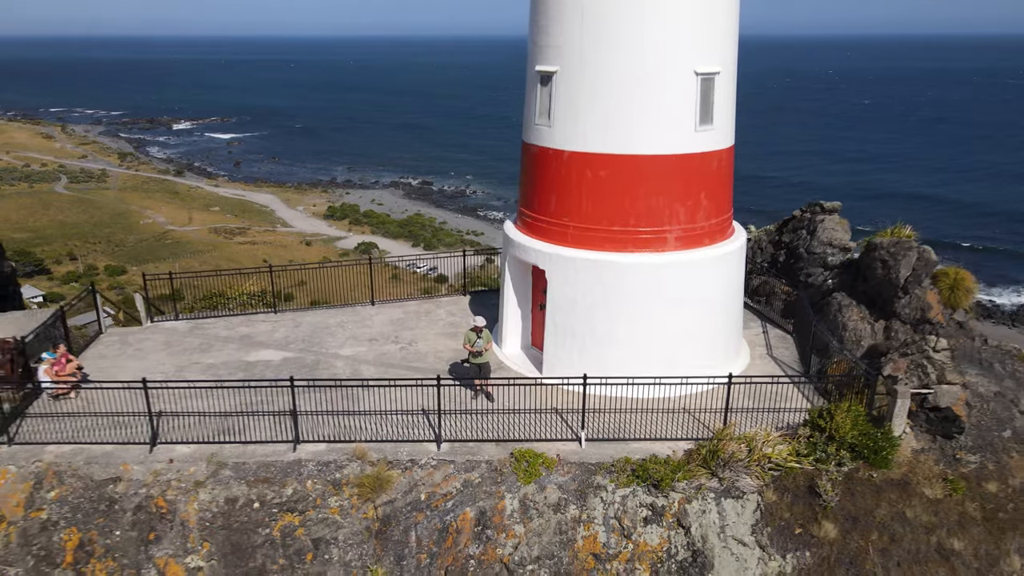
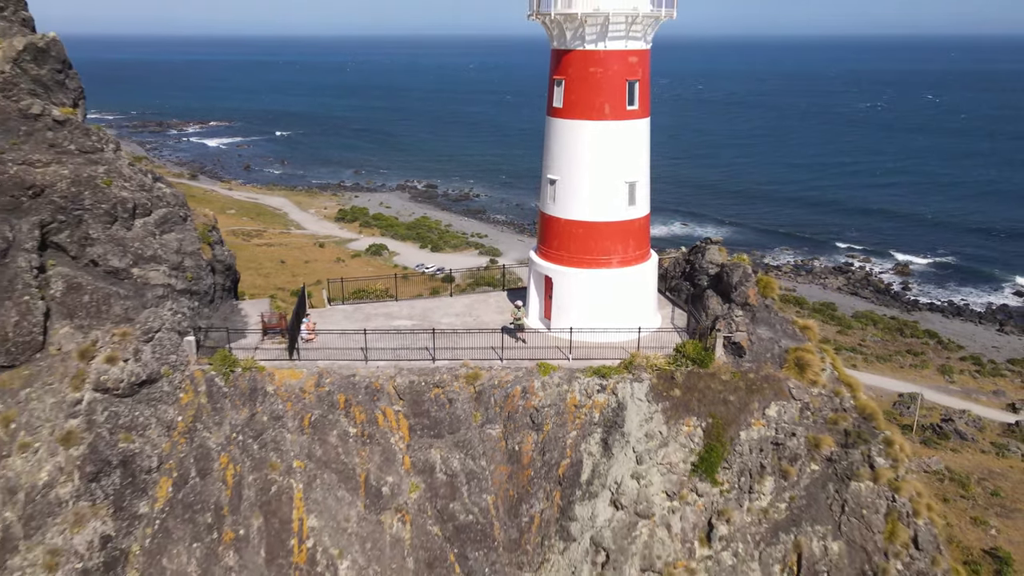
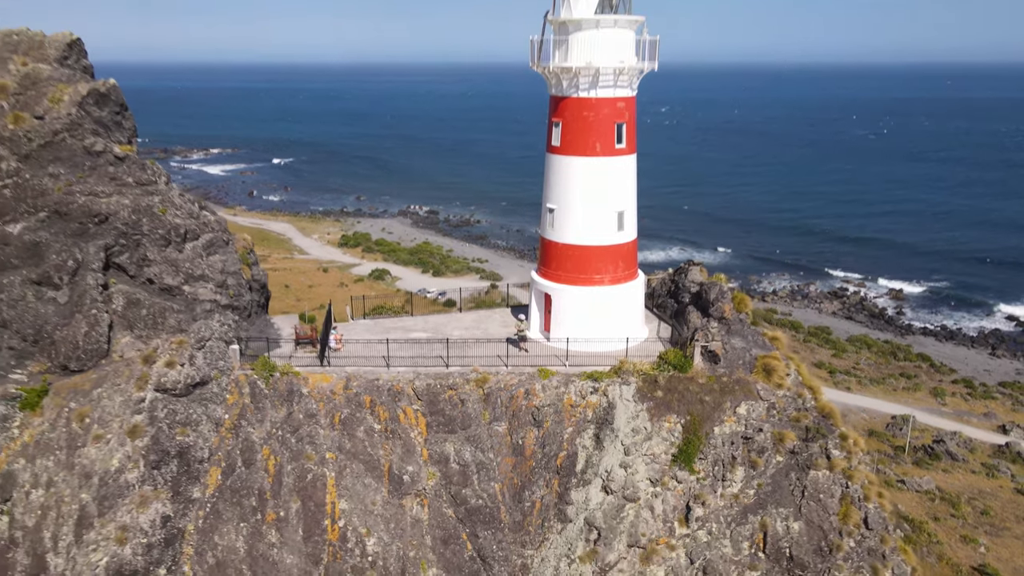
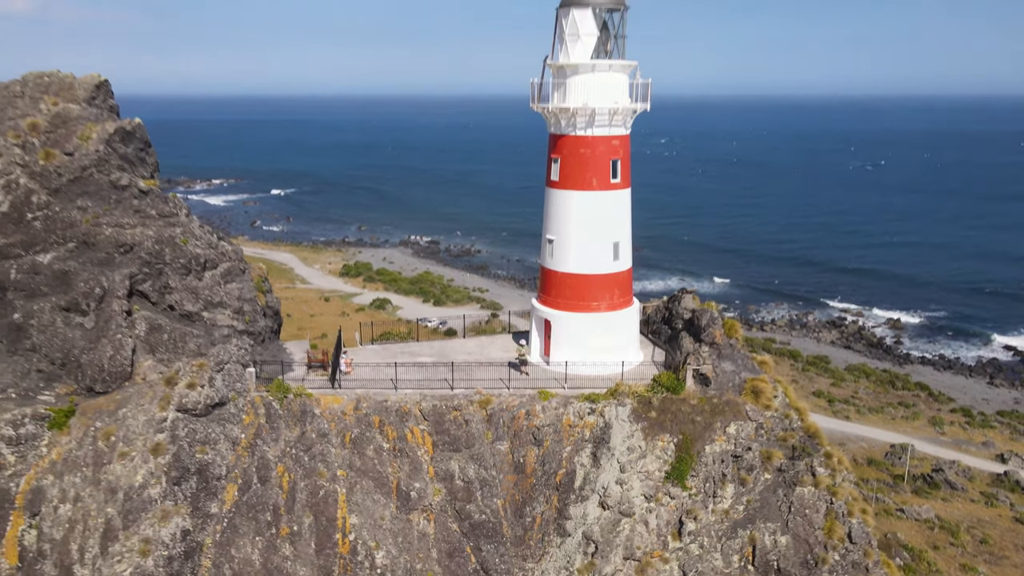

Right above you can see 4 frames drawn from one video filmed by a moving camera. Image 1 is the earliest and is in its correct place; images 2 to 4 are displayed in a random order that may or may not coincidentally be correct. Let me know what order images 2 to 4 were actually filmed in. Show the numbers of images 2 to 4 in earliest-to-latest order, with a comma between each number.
2, 3, 4
